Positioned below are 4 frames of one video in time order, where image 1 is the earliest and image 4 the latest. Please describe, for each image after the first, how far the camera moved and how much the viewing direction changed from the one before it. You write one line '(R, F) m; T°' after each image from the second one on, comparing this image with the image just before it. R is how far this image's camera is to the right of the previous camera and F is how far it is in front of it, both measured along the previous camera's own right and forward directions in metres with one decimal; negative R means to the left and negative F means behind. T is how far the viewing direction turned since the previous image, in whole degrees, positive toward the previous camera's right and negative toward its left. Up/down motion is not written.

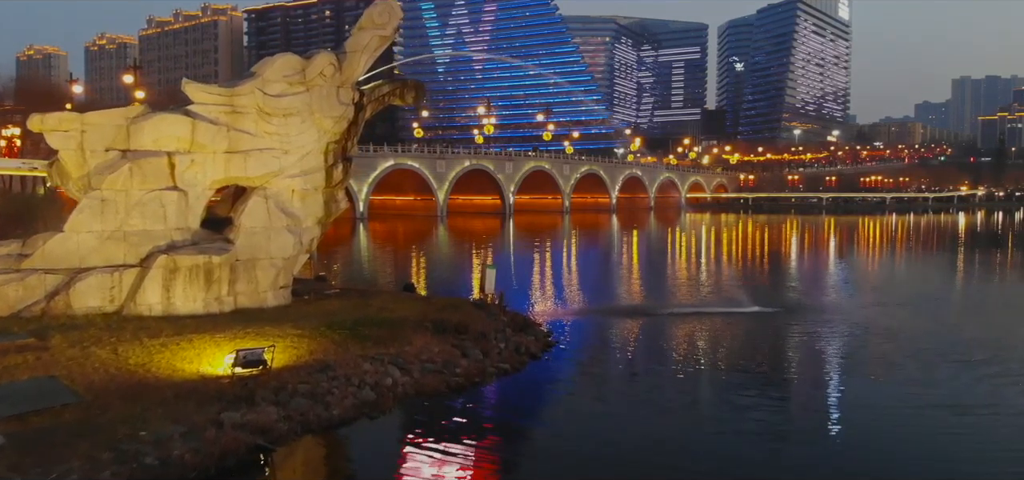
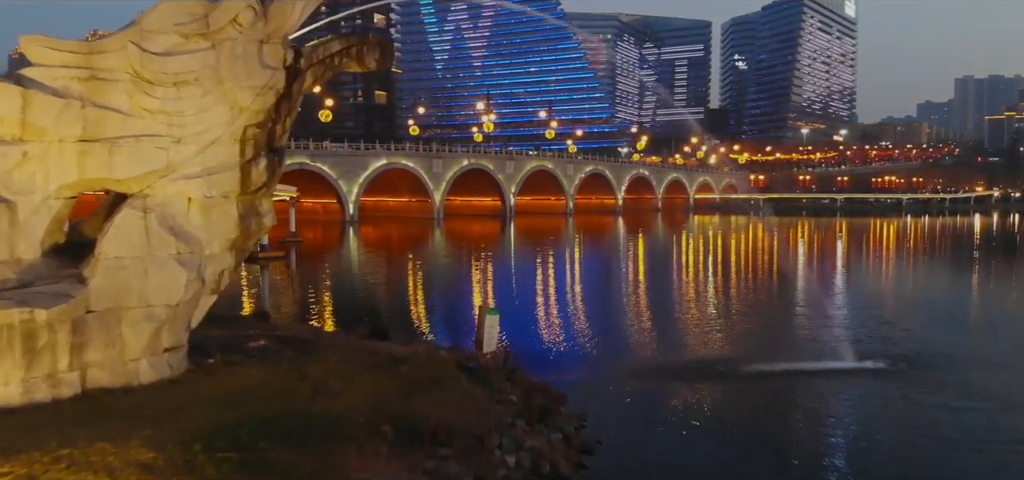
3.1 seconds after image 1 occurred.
(-0.1, +4.2) m; 0°
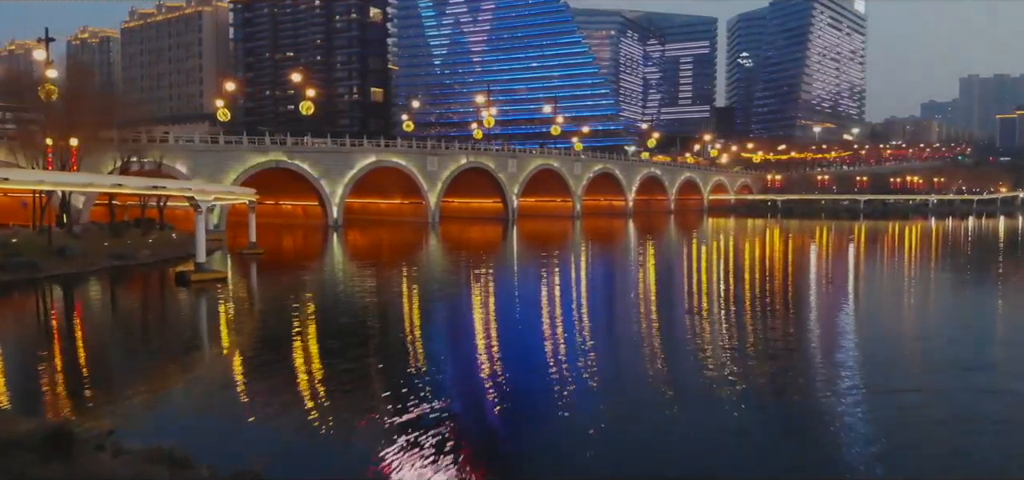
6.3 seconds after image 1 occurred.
(-0.2, +5.6) m; 0°
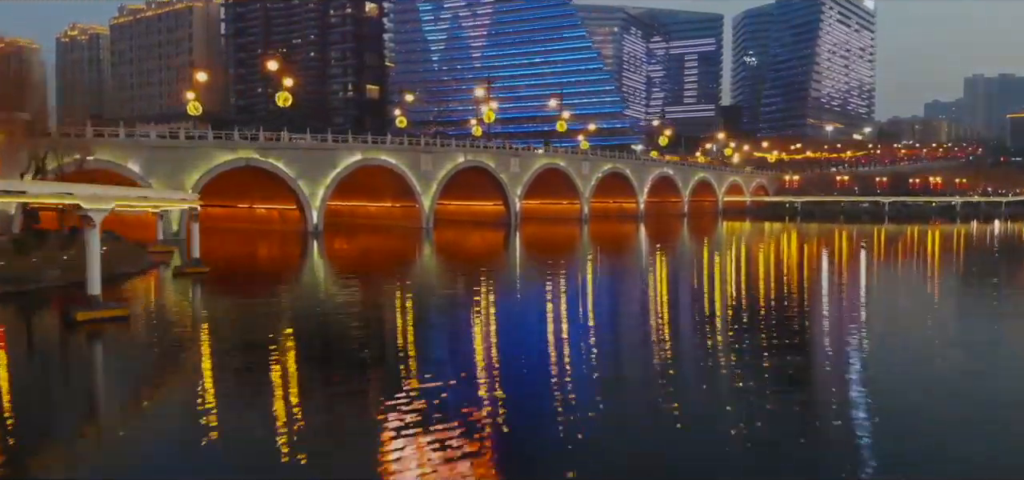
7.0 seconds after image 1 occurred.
(-0.2, +5.3) m; 0°
